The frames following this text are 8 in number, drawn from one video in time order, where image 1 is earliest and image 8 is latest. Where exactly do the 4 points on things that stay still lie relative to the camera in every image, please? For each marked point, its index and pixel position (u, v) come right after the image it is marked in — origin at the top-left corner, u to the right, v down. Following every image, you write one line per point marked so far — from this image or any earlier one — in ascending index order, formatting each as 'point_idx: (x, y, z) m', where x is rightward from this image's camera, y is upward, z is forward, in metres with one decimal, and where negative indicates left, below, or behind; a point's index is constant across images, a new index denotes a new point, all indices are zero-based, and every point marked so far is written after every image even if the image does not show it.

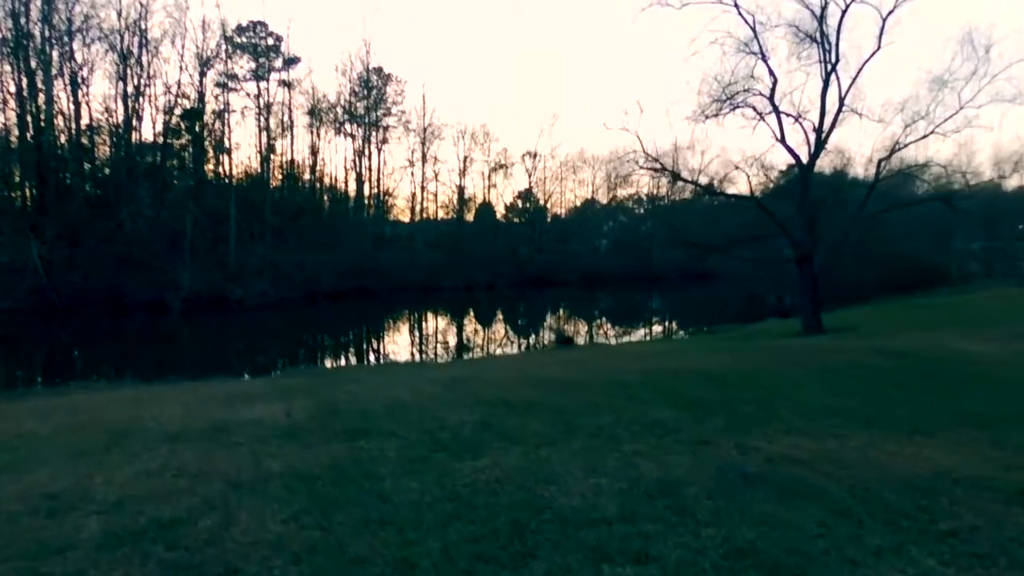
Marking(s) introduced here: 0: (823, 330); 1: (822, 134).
0: (+5.1, -0.7, +13.6) m
1: (+5.0, +2.5, +13.4) m
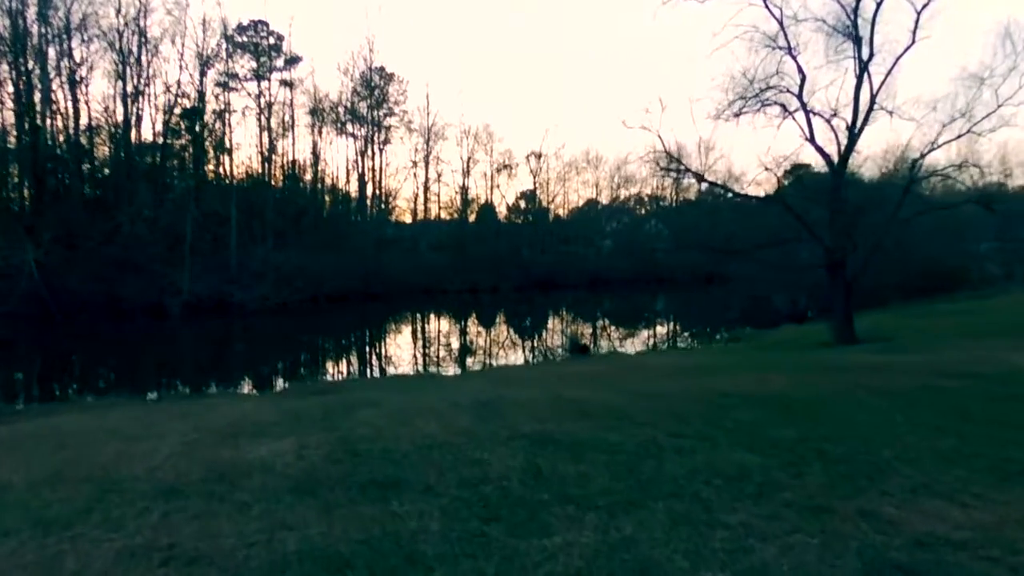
0: (+5.4, -0.8, +12.9) m
1: (+5.3, +2.4, +12.7) m
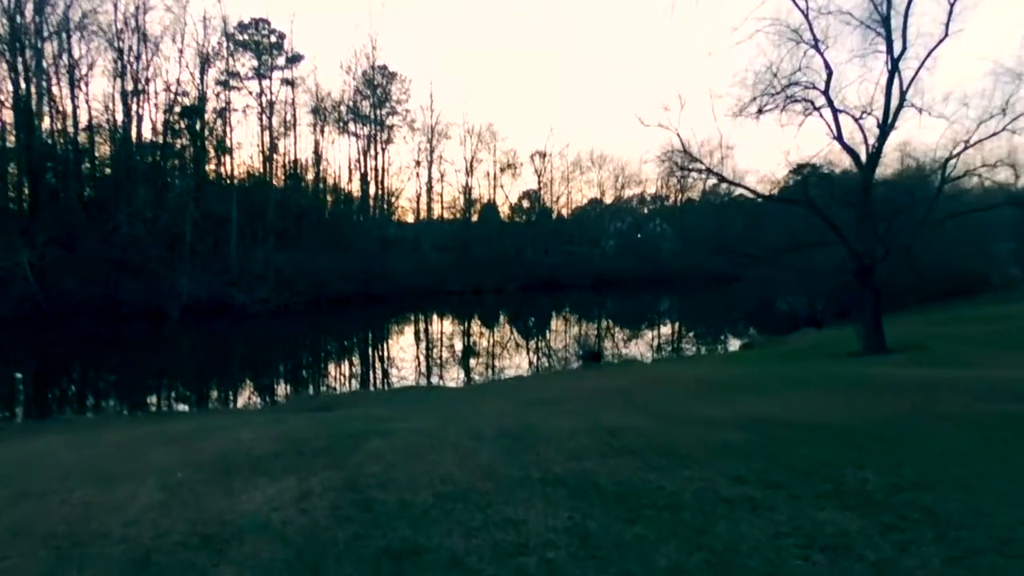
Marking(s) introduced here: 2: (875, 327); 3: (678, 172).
0: (+5.6, -0.9, +12.3) m
1: (+5.4, +2.3, +12.1) m
2: (+5.4, -0.6, +12.3) m
3: (+3.9, +2.8, +19.7) m
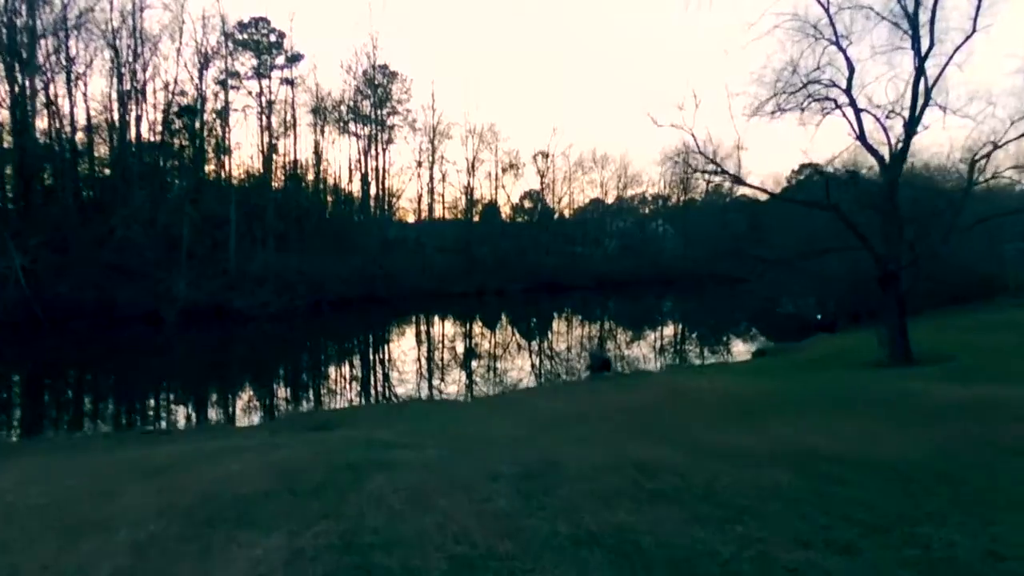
0: (+5.7, -1.0, +11.8) m
1: (+5.5, +2.2, +11.6) m
2: (+5.5, -0.7, +11.8) m
3: (+4.0, +2.7, +19.2) m
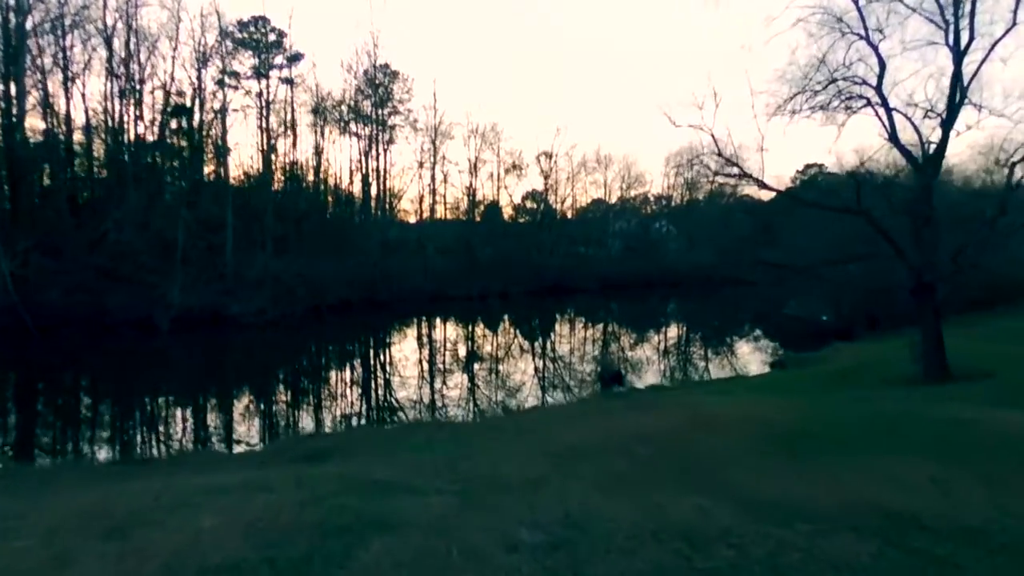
0: (+5.8, -1.2, +11.0) m
1: (+5.7, +2.0, +10.8) m
2: (+5.6, -0.8, +11.0) m
3: (+4.1, +2.5, +18.5) m
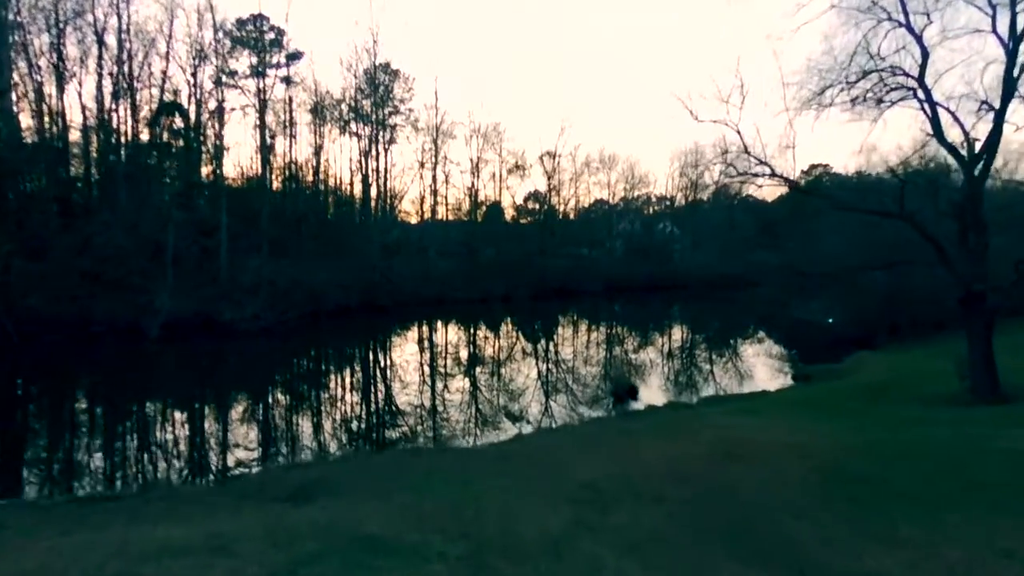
0: (+5.9, -1.3, +10.1) m
1: (+5.8, +1.9, +9.9) m
2: (+5.7, -1.0, +10.1) m
3: (+4.3, +2.4, +17.5) m
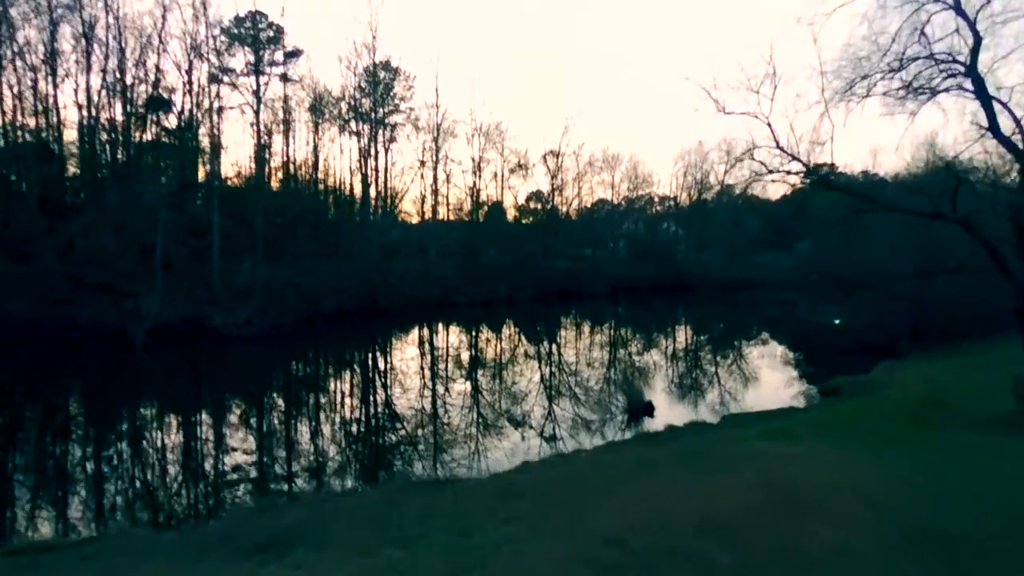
0: (+6.0, -1.4, +9.1) m
1: (+5.8, +1.8, +8.9) m
2: (+5.8, -1.1, +9.1) m
3: (+4.3, +2.3, +16.5) m
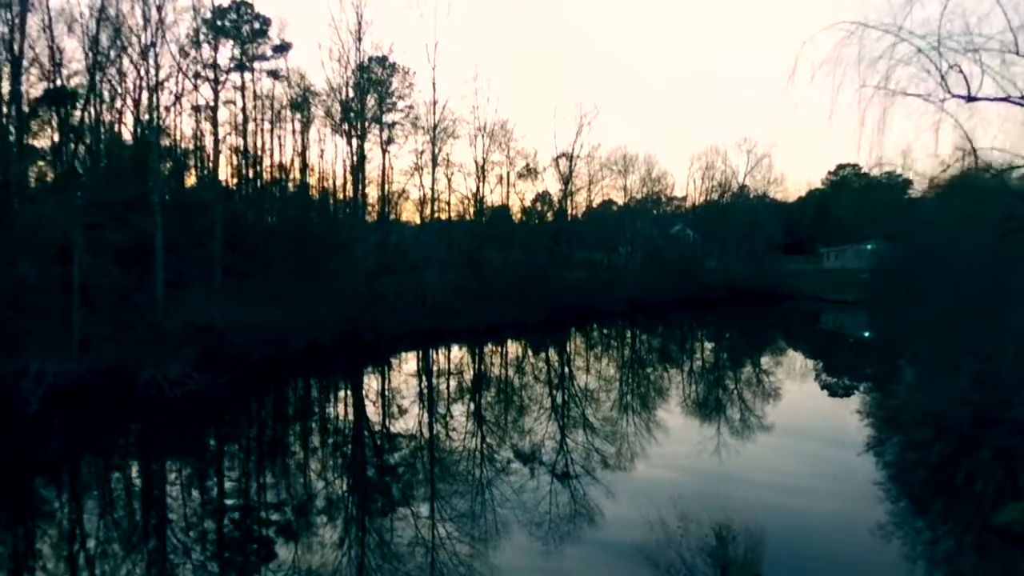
0: (+6.1, -2.4, +4.2) m
1: (+6.0, +0.8, +4.0) m
2: (+6.0, -2.1, +4.2) m
3: (+4.6, +1.3, +11.6) m
